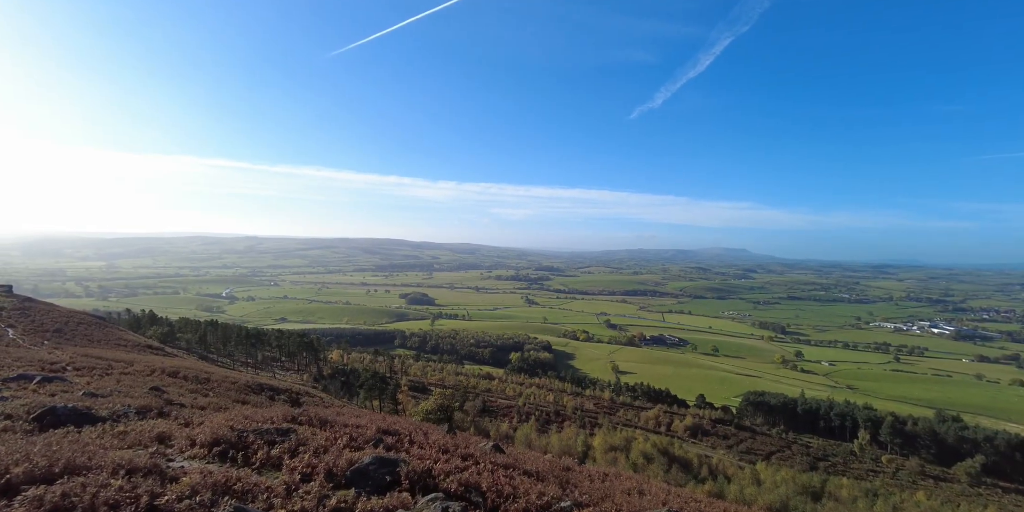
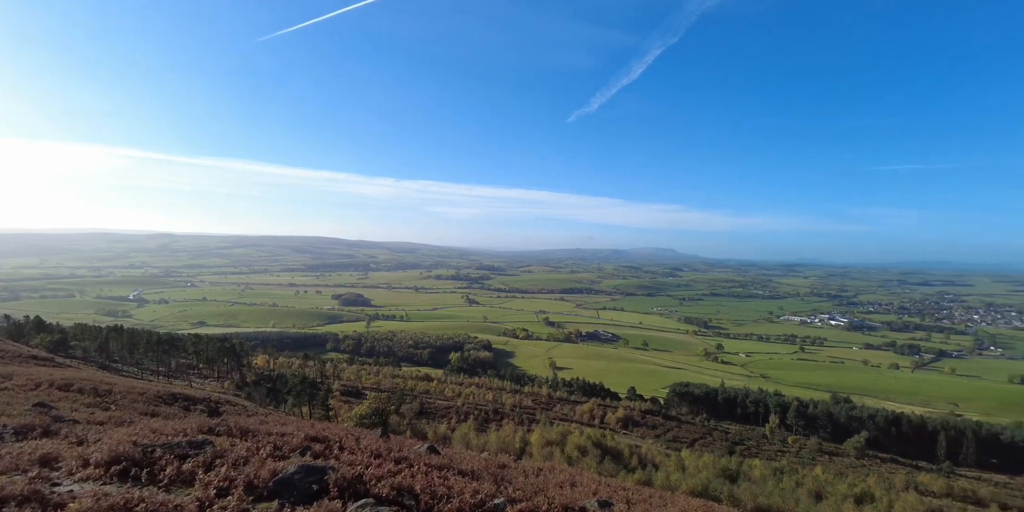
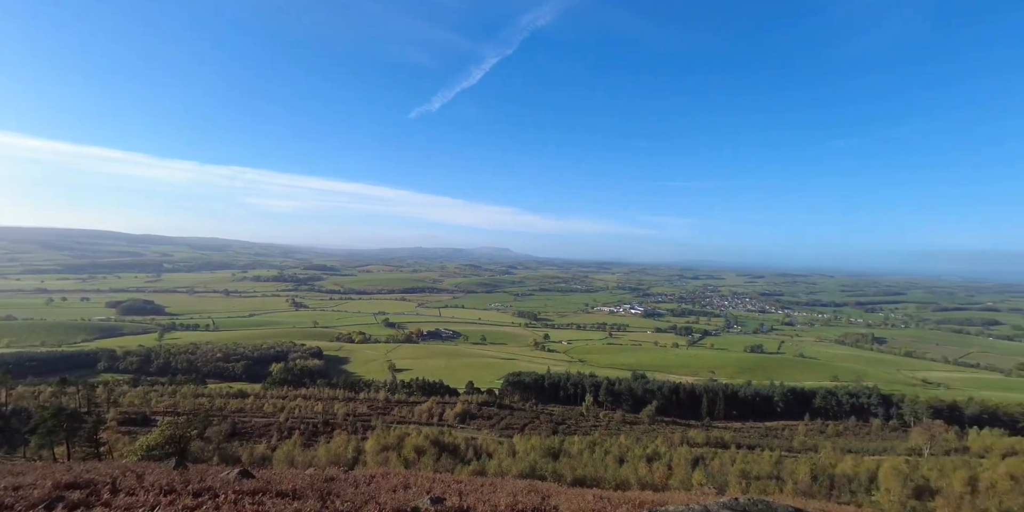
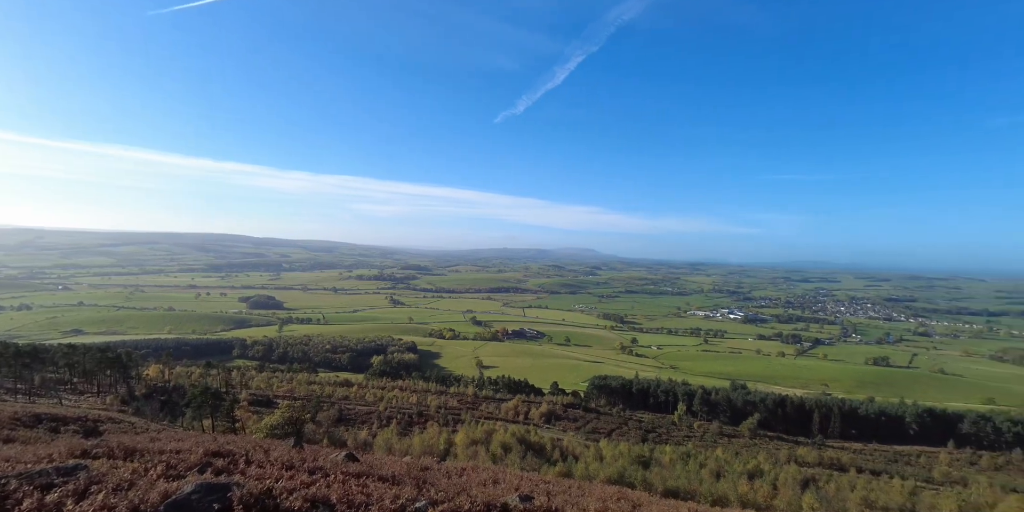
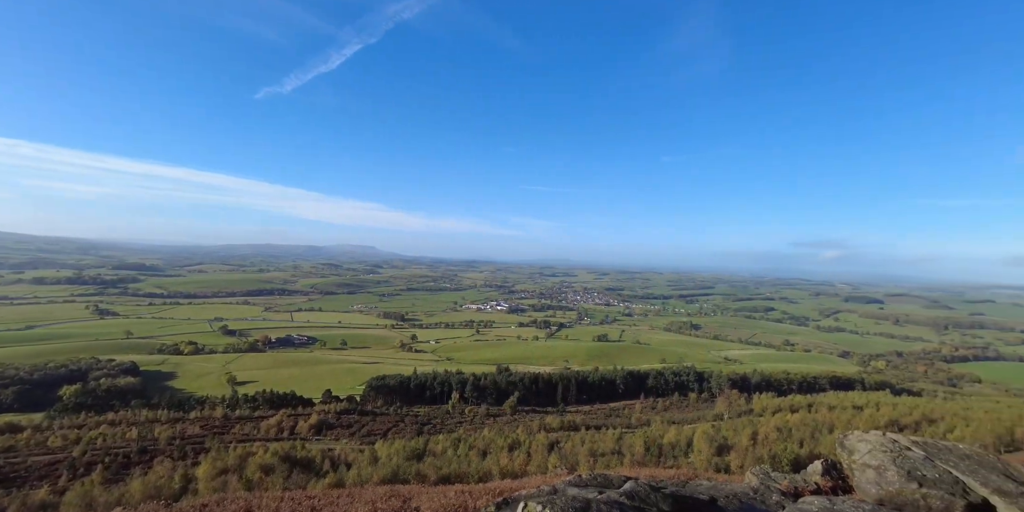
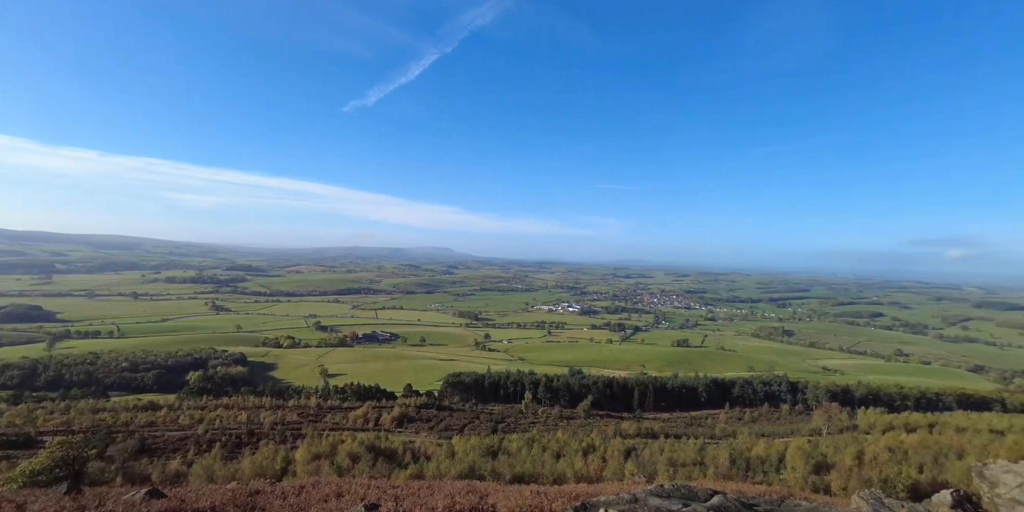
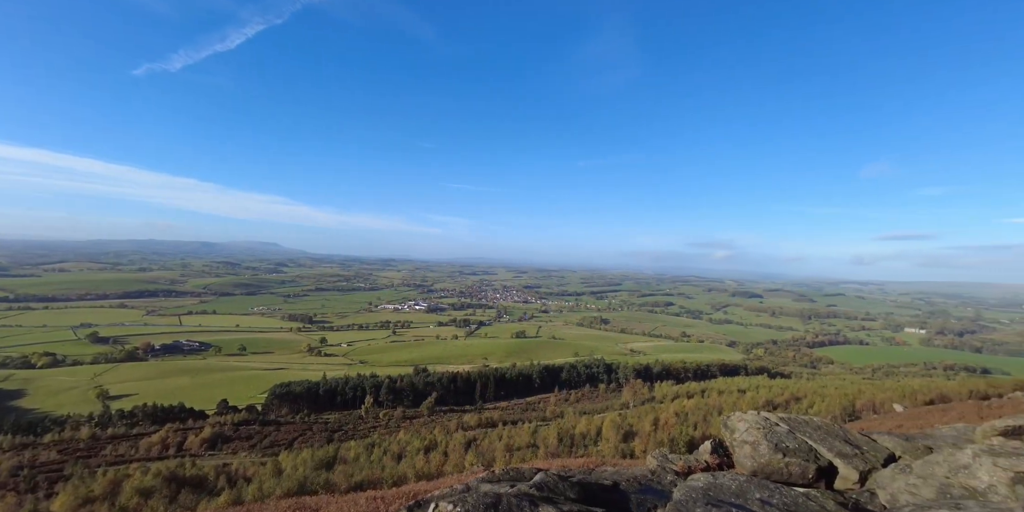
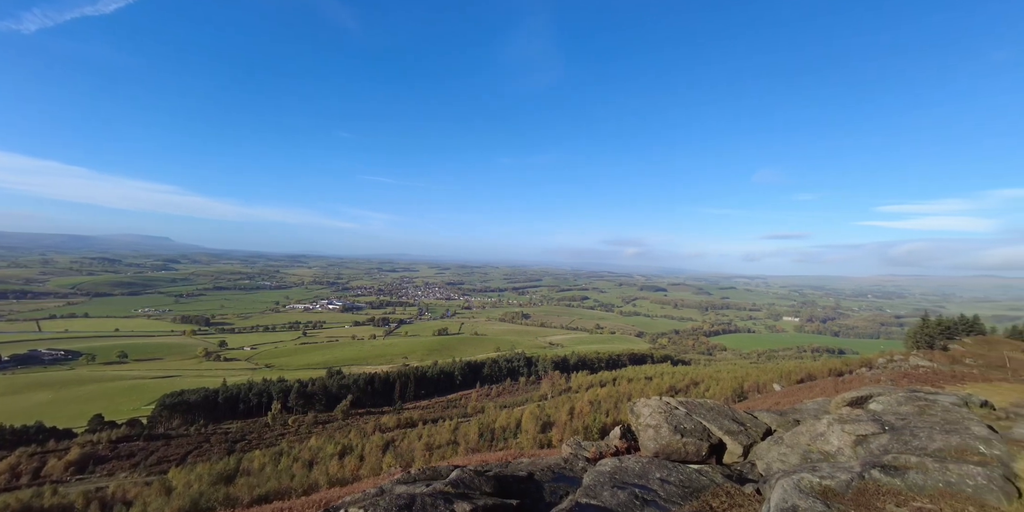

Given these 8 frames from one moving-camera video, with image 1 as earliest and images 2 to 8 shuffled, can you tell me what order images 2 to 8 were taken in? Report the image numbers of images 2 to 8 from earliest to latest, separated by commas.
2, 4, 3, 6, 5, 7, 8
